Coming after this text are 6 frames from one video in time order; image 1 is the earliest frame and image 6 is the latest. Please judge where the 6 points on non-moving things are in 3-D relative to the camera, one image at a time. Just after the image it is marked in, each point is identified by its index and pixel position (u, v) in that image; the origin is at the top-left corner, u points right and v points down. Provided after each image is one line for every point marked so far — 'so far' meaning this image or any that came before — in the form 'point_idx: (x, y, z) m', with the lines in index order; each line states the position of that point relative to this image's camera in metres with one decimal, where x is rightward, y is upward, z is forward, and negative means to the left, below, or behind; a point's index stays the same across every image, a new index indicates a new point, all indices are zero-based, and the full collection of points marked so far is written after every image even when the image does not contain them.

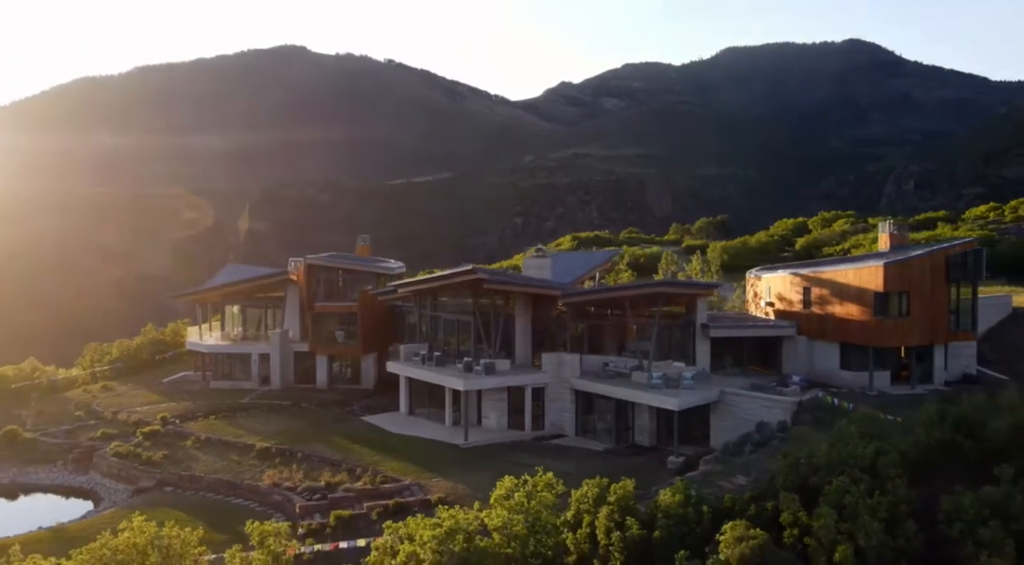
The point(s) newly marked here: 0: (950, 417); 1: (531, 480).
0: (+6.9, -2.1, +12.3) m
1: (+0.4, -3.4, +13.2) m
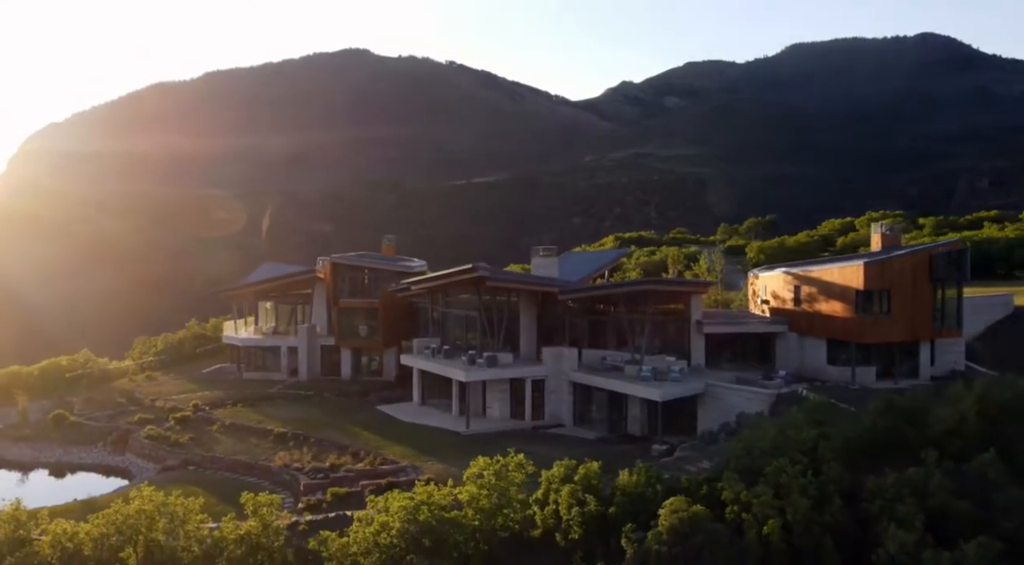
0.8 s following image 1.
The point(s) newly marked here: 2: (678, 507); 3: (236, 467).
0: (+6.4, -2.0, +12.9) m
1: (-0.1, -3.3, +14.3) m
2: (+2.4, -3.3, +11.3) m
3: (-7.0, -4.7, +19.8) m
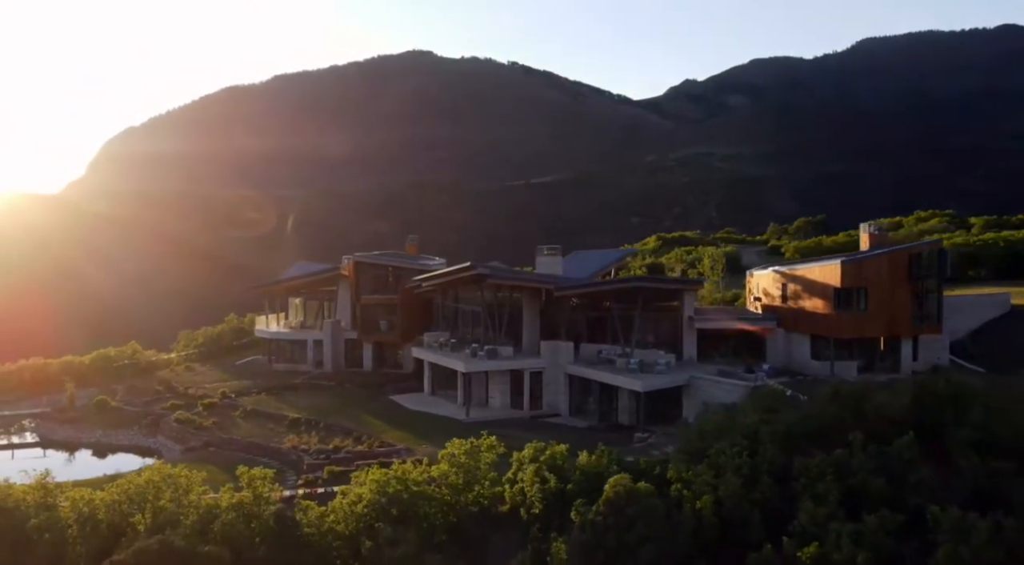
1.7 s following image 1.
0: (+5.7, -1.9, +13.7) m
1: (-0.7, -3.2, +15.4) m
2: (+1.7, -3.2, +12.3) m
3: (-7.2, -4.5, +21.4) m
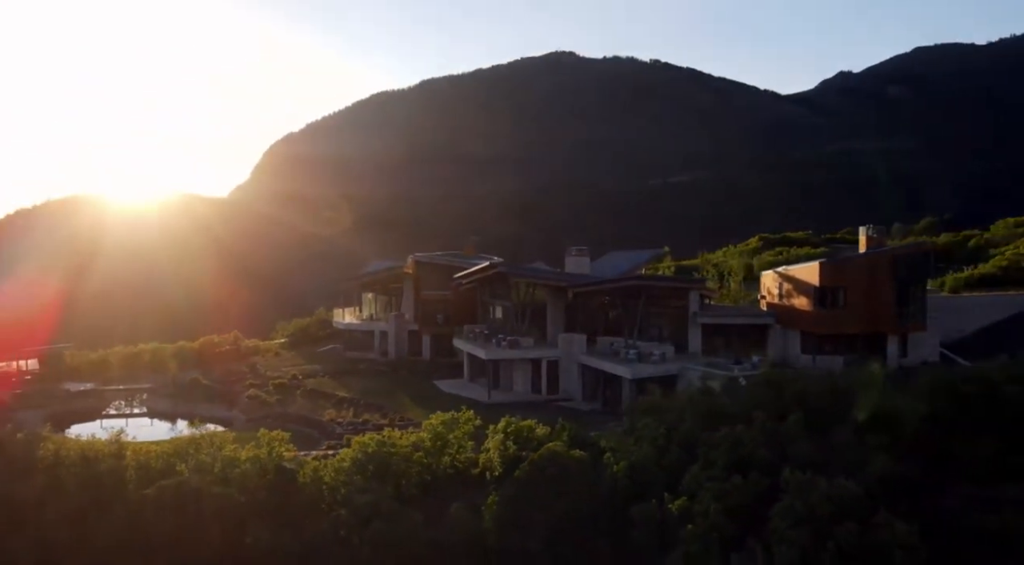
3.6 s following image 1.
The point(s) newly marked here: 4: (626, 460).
0: (+4.9, -1.9, +15.1) m
1: (-1.2, -3.1, +17.8) m
2: (+0.7, -3.1, +14.4) m
3: (-6.8, -4.4, +24.7) m
4: (+2.0, -3.1, +14.1) m
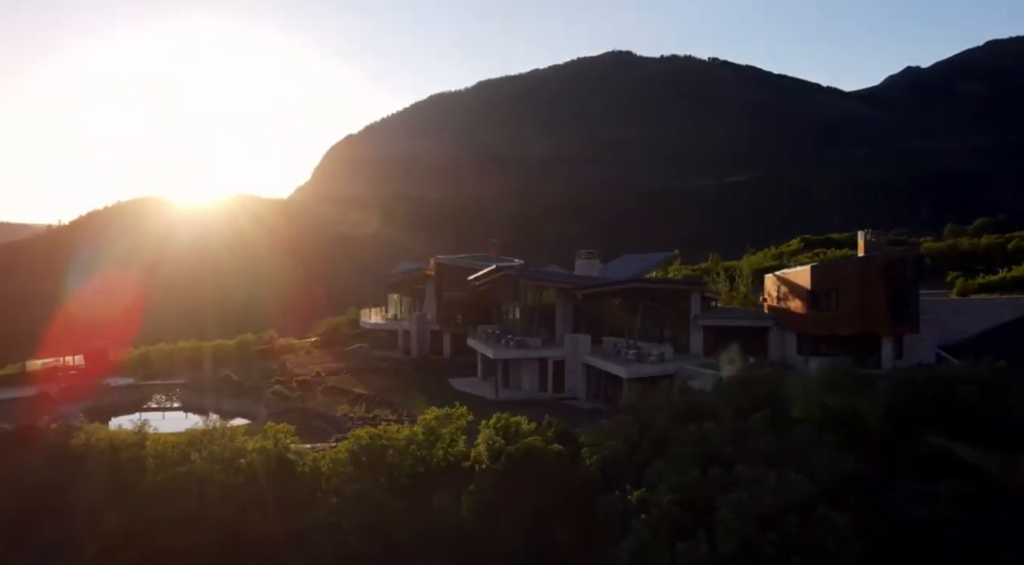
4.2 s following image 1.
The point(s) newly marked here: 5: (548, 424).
0: (+4.5, -1.9, +15.7) m
1: (-1.4, -3.1, +18.7) m
2: (+0.3, -3.1, +15.2) m
3: (-6.5, -4.4, +25.9) m
4: (+1.5, -3.2, +14.8) m
5: (+0.7, -3.1, +17.4) m
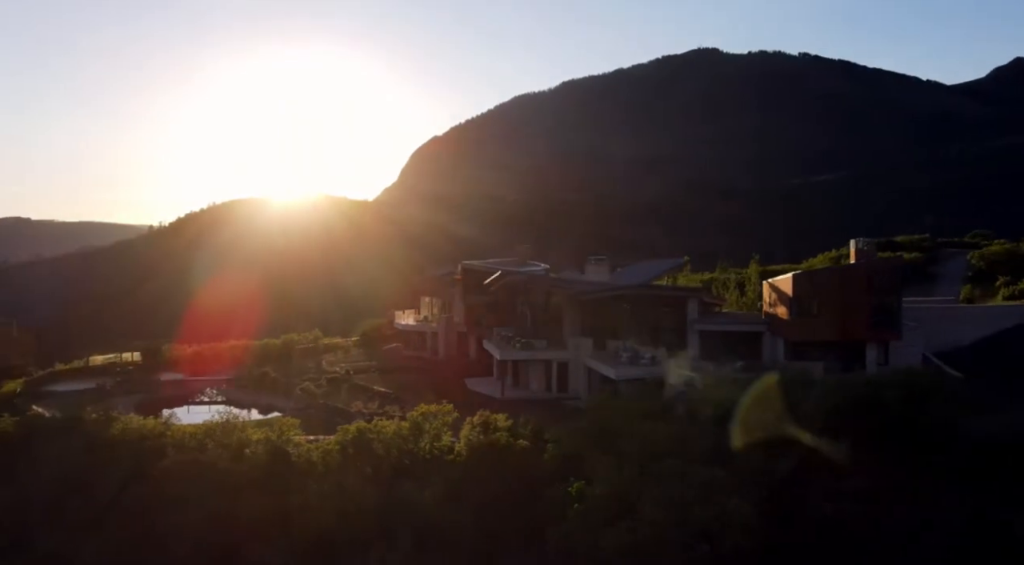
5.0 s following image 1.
0: (+3.9, -2.1, +16.5) m
1: (-1.8, -3.2, +20.0) m
2: (-0.4, -3.3, +16.4) m
3: (-6.3, -4.5, +27.6) m
4: (+0.8, -3.3, +15.9) m
5: (+0.2, -3.3, +18.6) m
